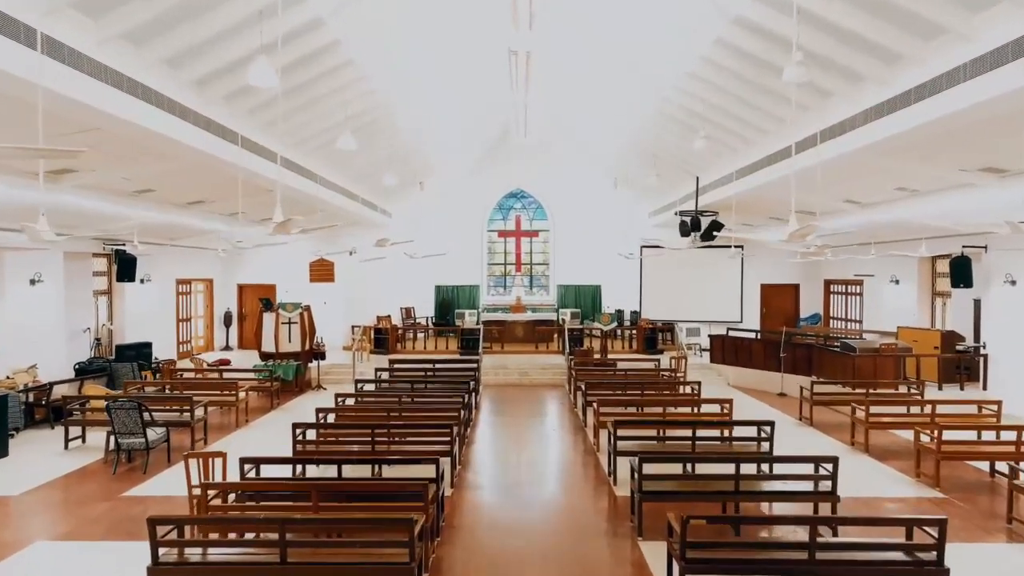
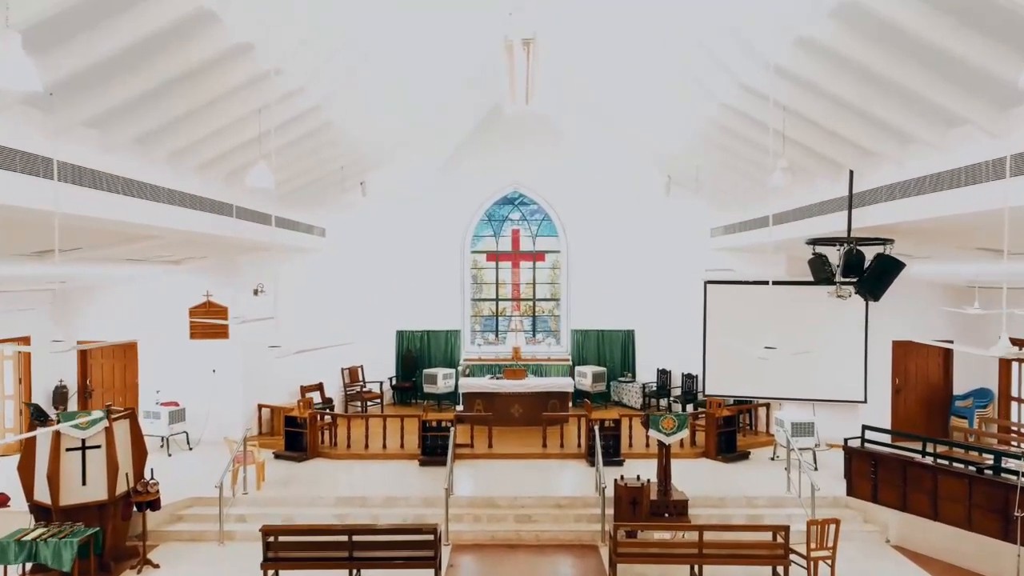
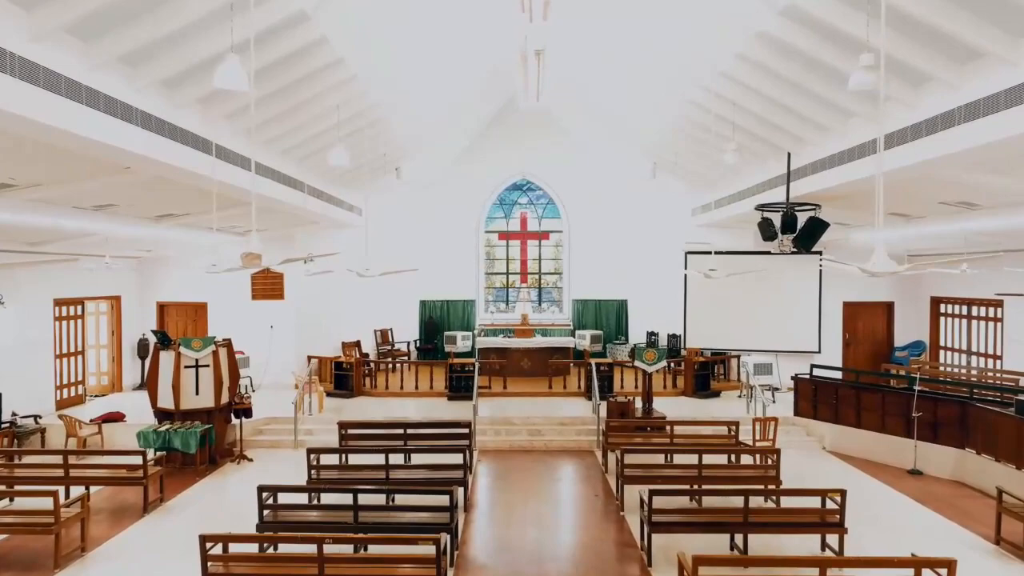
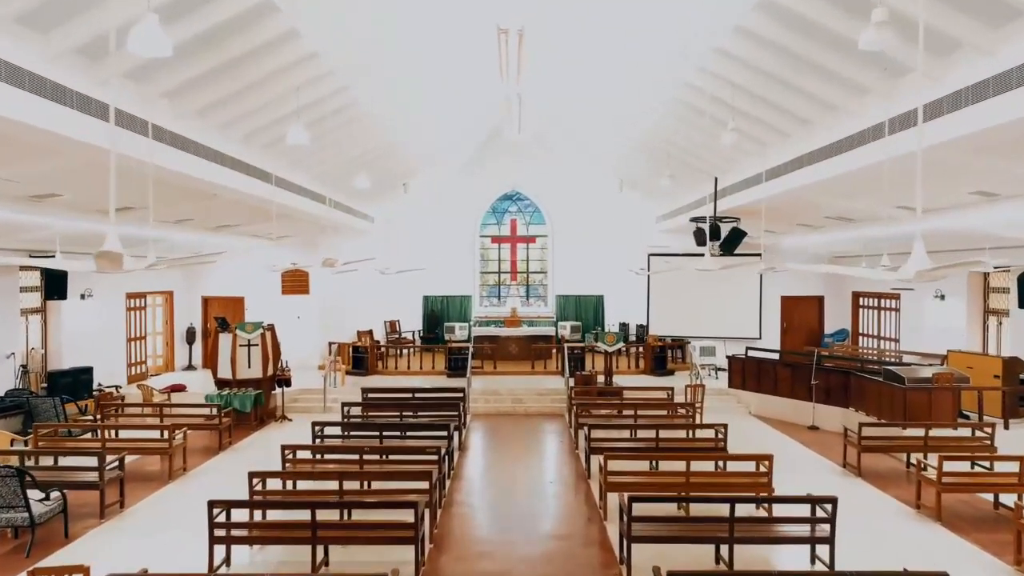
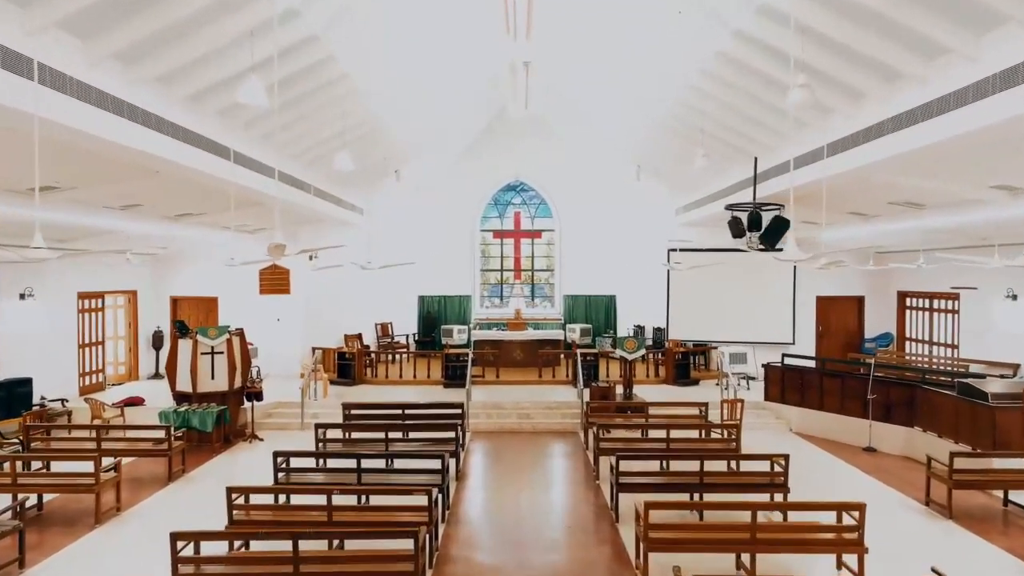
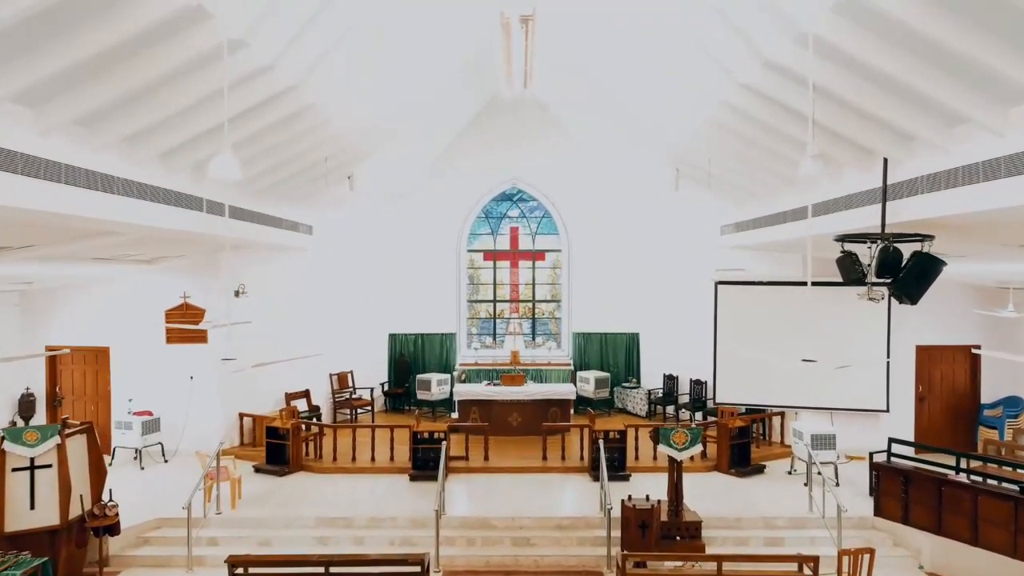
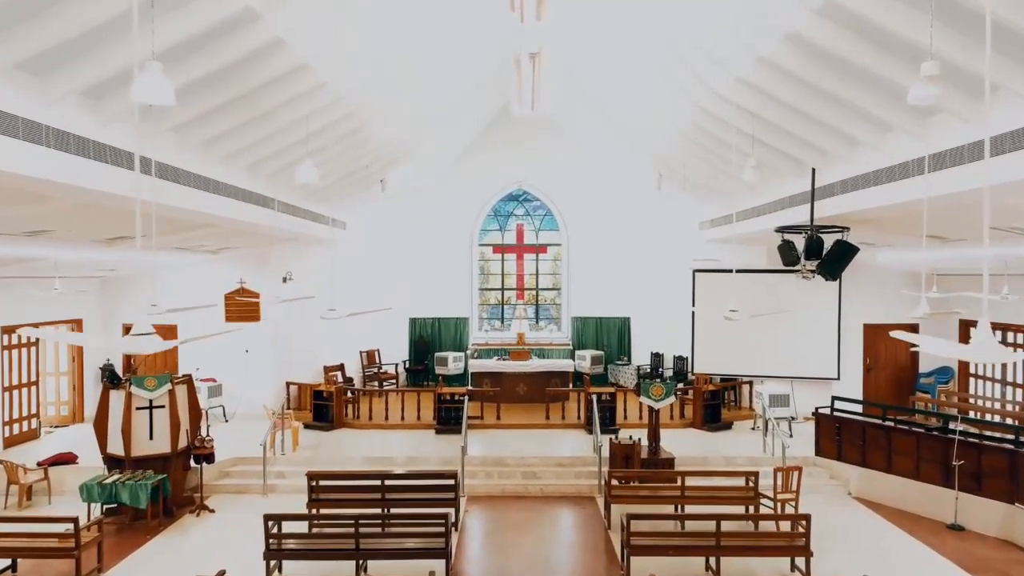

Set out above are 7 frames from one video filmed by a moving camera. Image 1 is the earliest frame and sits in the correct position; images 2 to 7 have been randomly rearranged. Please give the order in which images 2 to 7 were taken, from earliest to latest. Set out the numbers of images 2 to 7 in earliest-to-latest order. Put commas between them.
4, 5, 3, 7, 2, 6
